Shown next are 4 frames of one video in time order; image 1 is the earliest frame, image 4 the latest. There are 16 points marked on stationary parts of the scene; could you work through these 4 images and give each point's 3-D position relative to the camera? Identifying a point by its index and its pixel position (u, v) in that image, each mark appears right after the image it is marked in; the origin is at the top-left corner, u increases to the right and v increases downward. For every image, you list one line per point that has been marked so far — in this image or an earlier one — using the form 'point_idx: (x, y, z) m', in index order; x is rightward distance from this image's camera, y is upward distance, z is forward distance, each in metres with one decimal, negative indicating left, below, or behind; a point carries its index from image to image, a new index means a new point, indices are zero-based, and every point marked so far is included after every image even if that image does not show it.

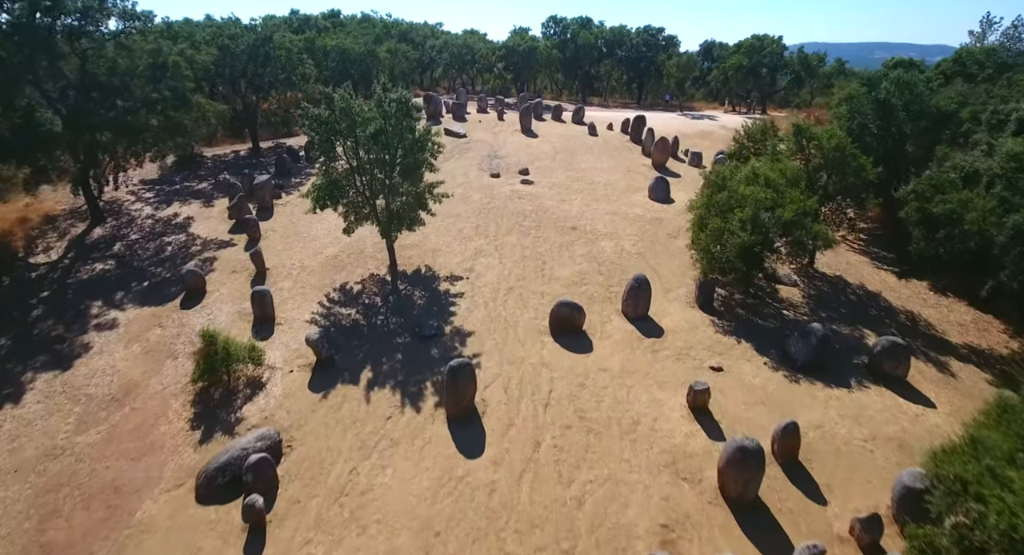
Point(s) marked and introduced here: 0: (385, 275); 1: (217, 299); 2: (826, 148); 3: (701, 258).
0: (-5.0, 0.0, +19.4) m
1: (-10.9, -0.8, +17.8) m
2: (+11.9, +4.9, +18.3) m
3: (+6.8, +0.7, +17.3) m
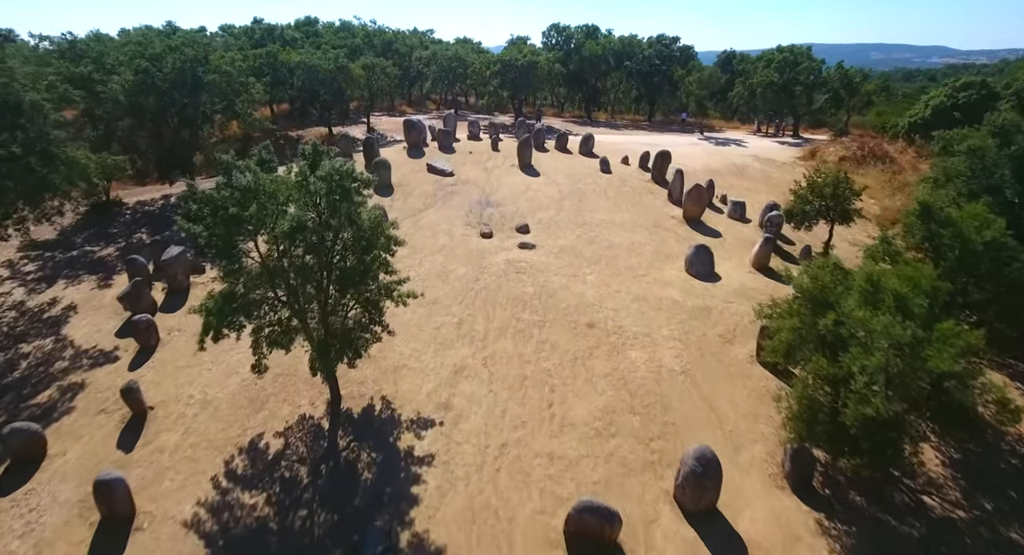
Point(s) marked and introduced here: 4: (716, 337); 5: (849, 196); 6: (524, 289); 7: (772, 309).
0: (-5.2, -3.9, +13.3) m
1: (-11.0, -4.8, +11.7) m
2: (+11.7, +0.9, +12.3) m
3: (+6.6, -3.2, +11.2) m
4: (+6.8, -2.0, +16.1) m
5: (+13.6, +3.3, +19.5) m
6: (+0.5, -0.4, +18.4) m
7: (+7.2, -0.9, +13.4) m
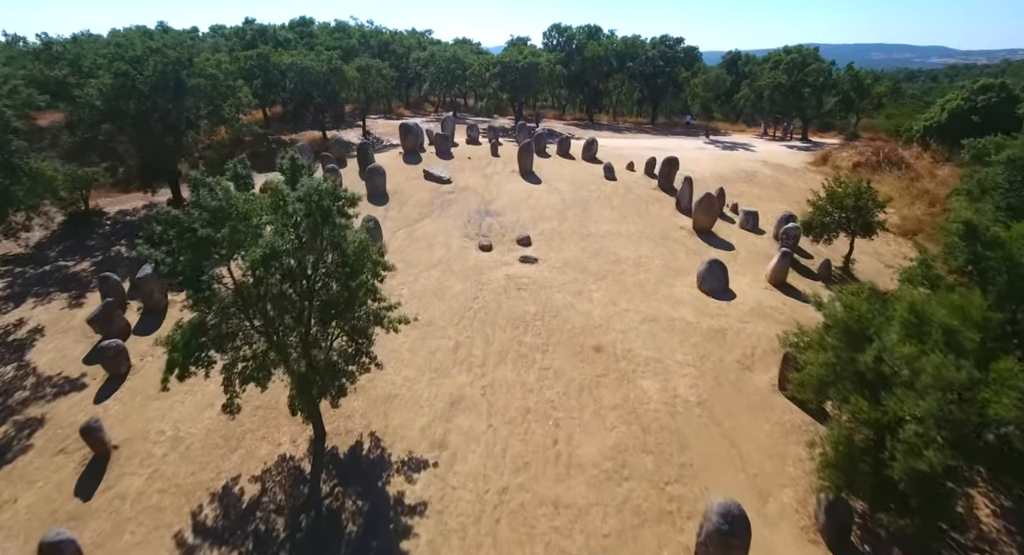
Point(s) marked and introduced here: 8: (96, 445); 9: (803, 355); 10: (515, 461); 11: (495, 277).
0: (-5.2, -4.6, +12.0) m
1: (-11.0, -5.4, +10.4) m
2: (+11.7, +0.3, +11.1) m
3: (+6.7, -3.9, +10.0) m
4: (+6.8, -2.6, +14.9) m
5: (+13.6, +2.7, +18.3) m
6: (+0.5, -1.1, +17.2) m
7: (+7.3, -1.5, +12.2) m
8: (-10.2, -4.1, +11.9) m
9: (+7.1, -1.9, +11.8) m
10: (+0.1, -4.6, +12.0) m
11: (-0.7, 0.0, +19.0) m
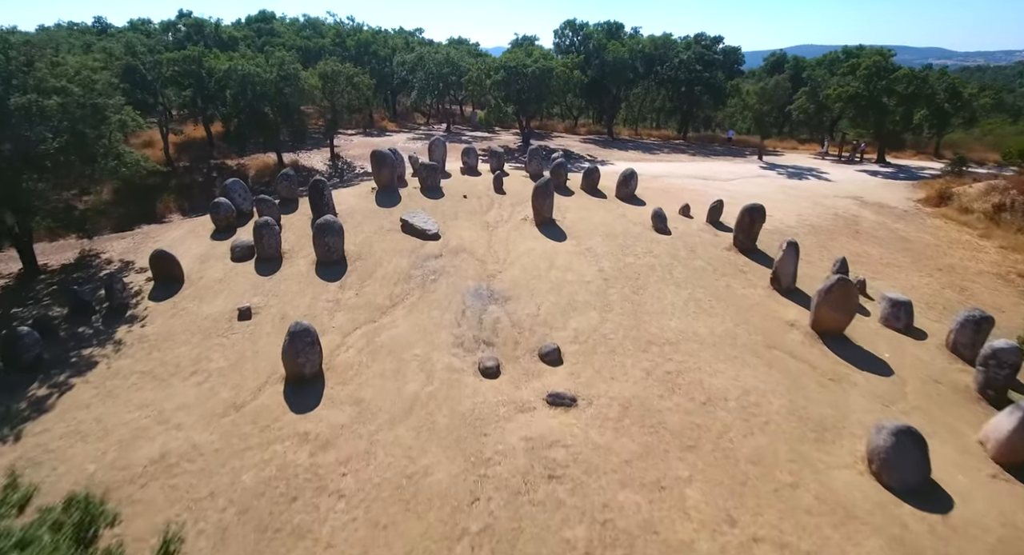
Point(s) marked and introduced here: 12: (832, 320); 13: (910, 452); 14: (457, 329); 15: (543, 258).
0: (-4.6, -8.4, +3.9) m
1: (-10.4, -9.2, +2.2) m
2: (+12.3, -3.4, +3.0) m
3: (+7.3, -7.6, +1.8) m
4: (+7.4, -6.4, +6.8) m
5: (+14.2, -1.1, +10.2) m
6: (+1.1, -4.9, +9.1) m
7: (+7.9, -5.3, +4.1) m
8: (-9.6, -7.9, +3.7) m
9: (+7.7, -5.6, +3.7) m
10: (+0.7, -8.4, +3.9) m
11: (-0.1, -3.8, +10.9) m
12: (+9.2, -1.2, +13.9) m
13: (+8.1, -3.5, +9.8) m
14: (-1.7, -1.5, +14.5) m
15: (+1.2, +0.7, +17.9) m
